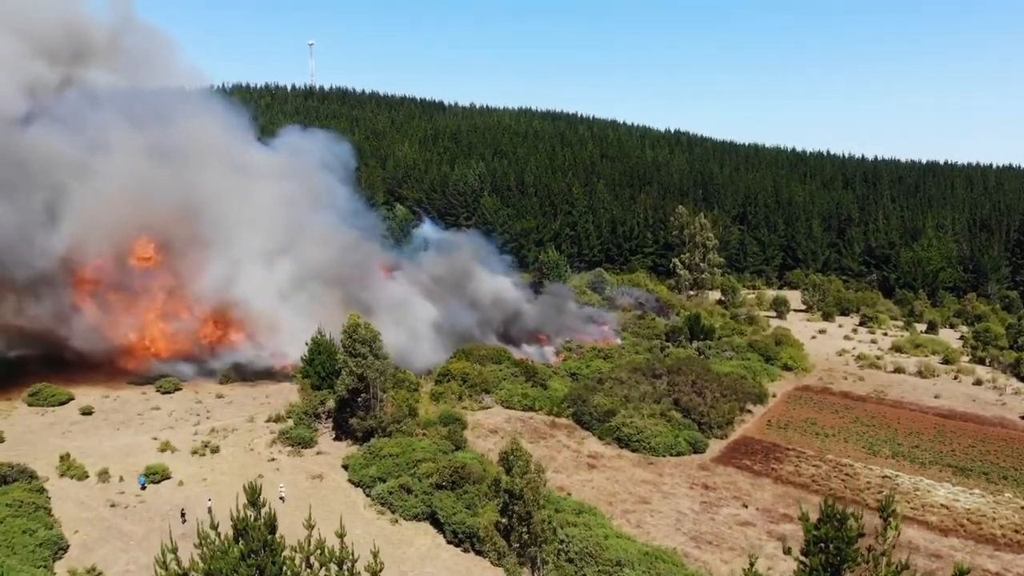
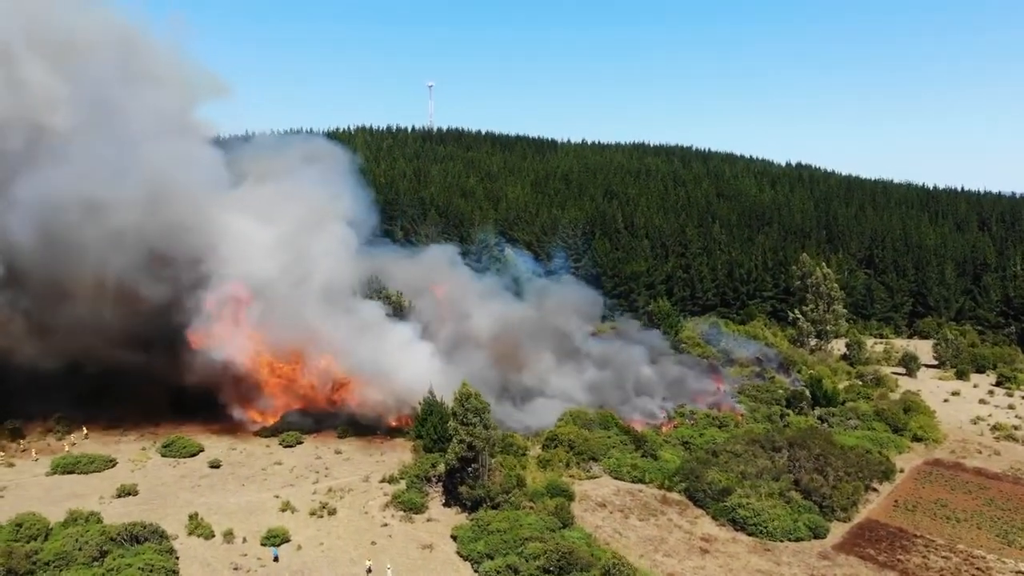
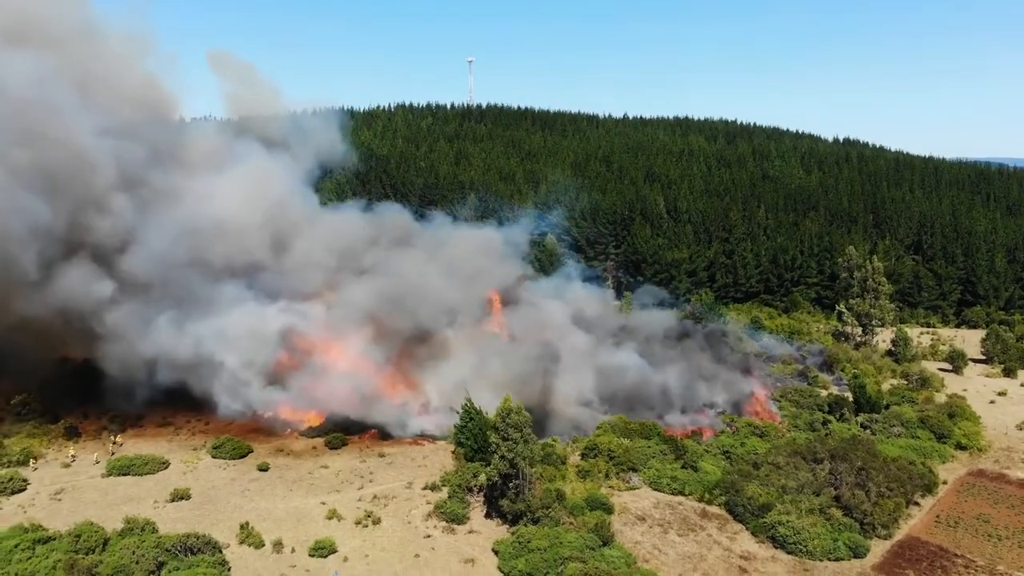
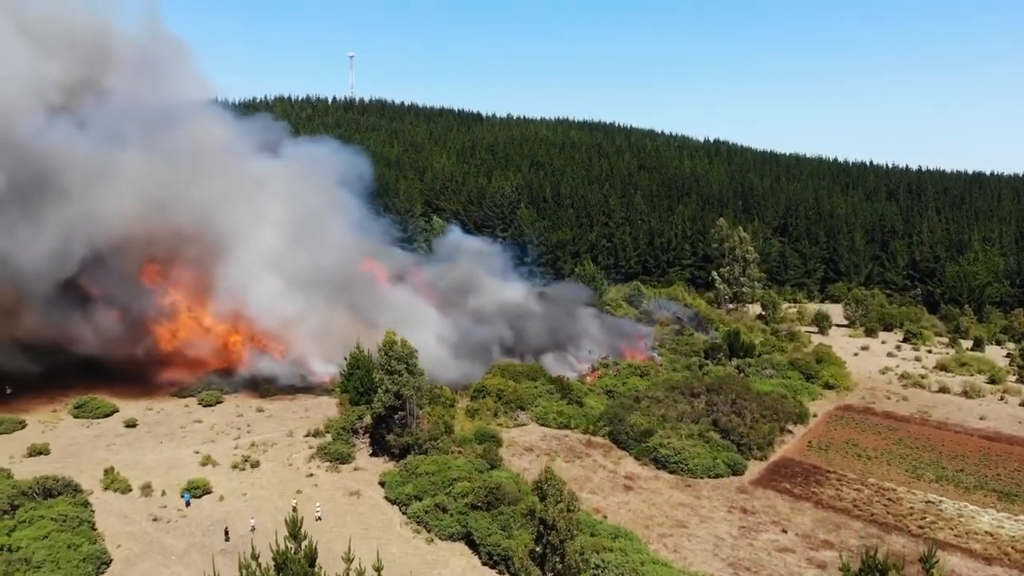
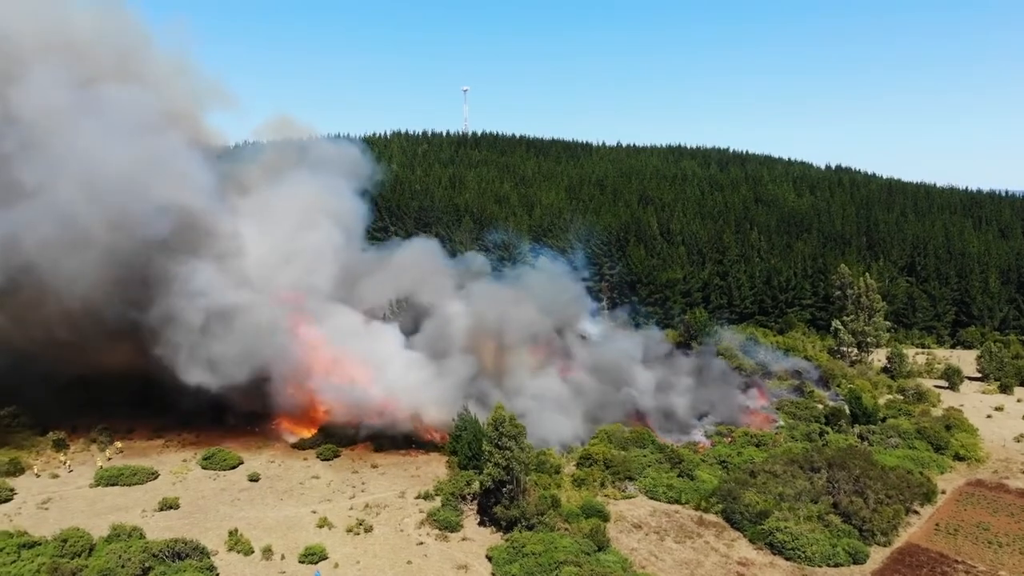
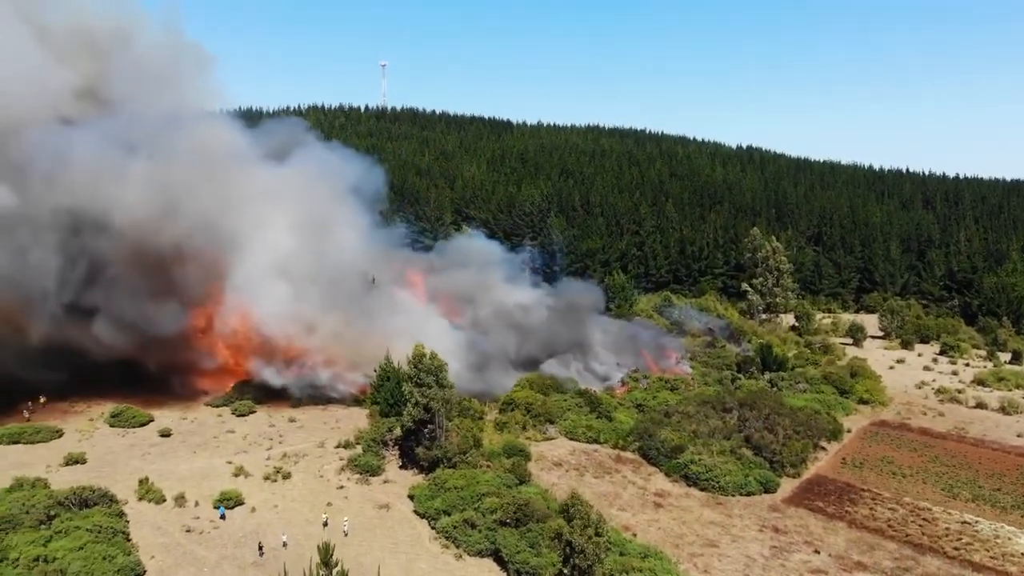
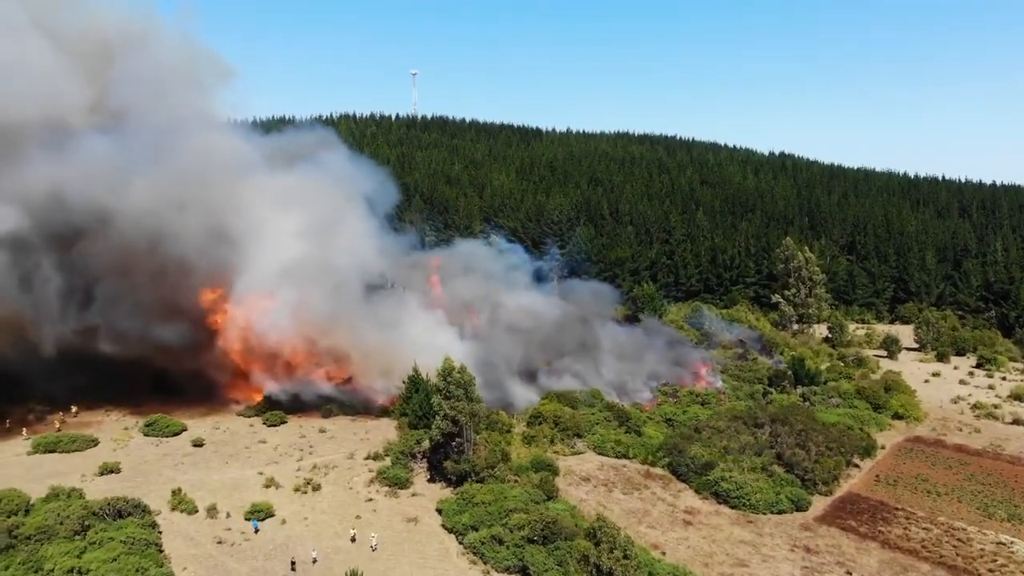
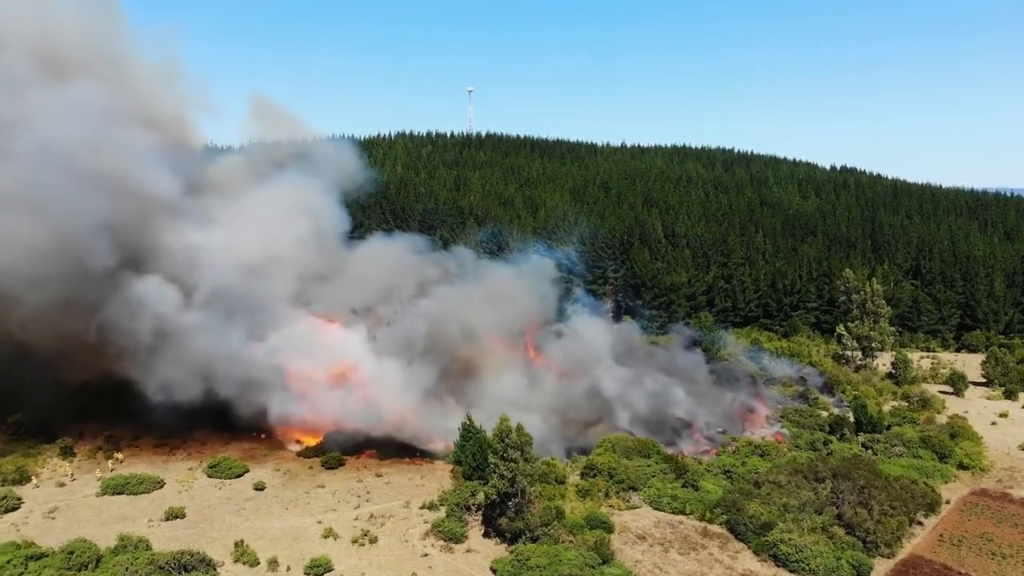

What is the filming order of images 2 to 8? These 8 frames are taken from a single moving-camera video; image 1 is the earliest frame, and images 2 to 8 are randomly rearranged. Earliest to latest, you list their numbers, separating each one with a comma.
4, 6, 7, 2, 5, 8, 3
